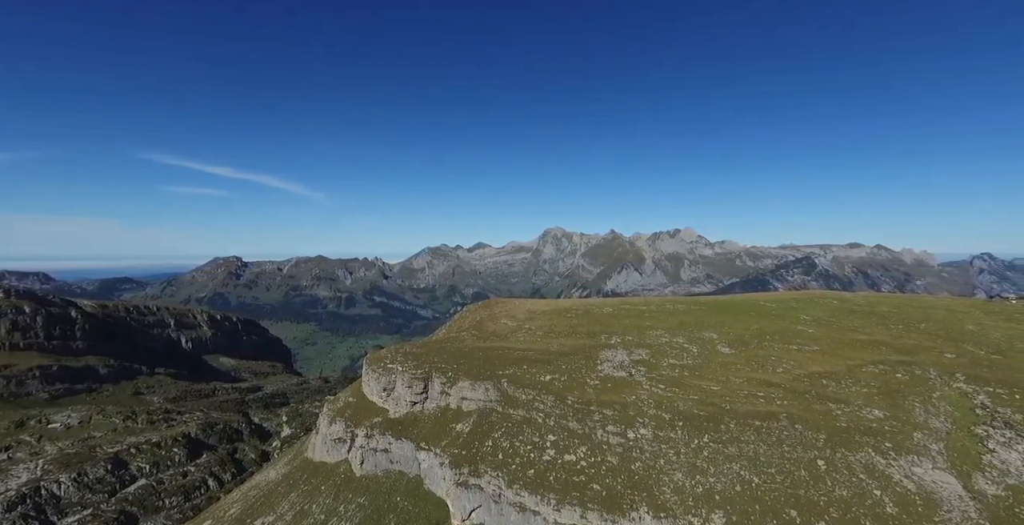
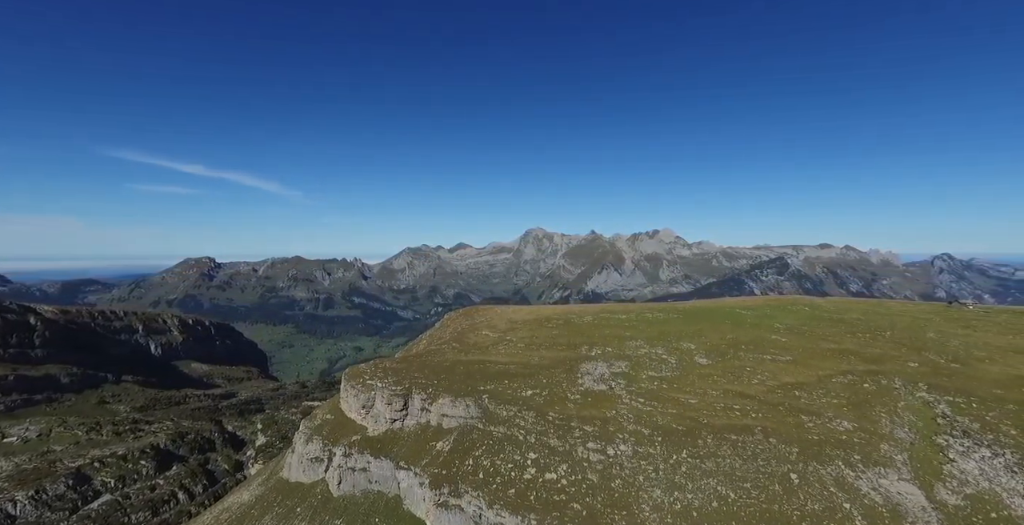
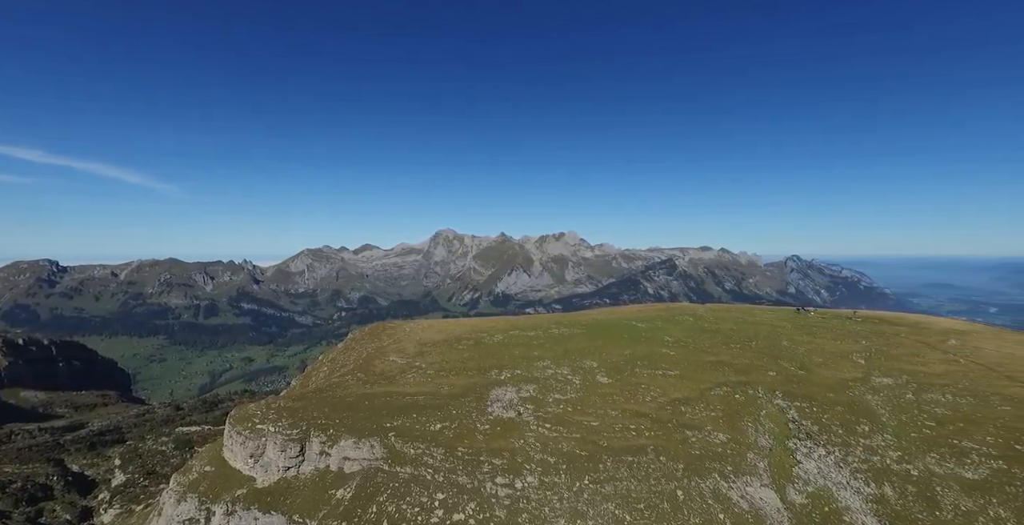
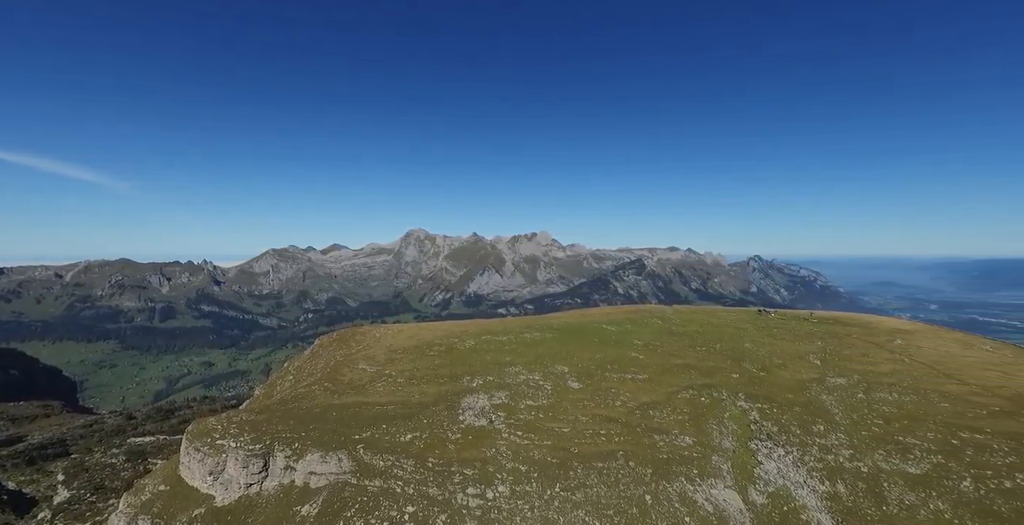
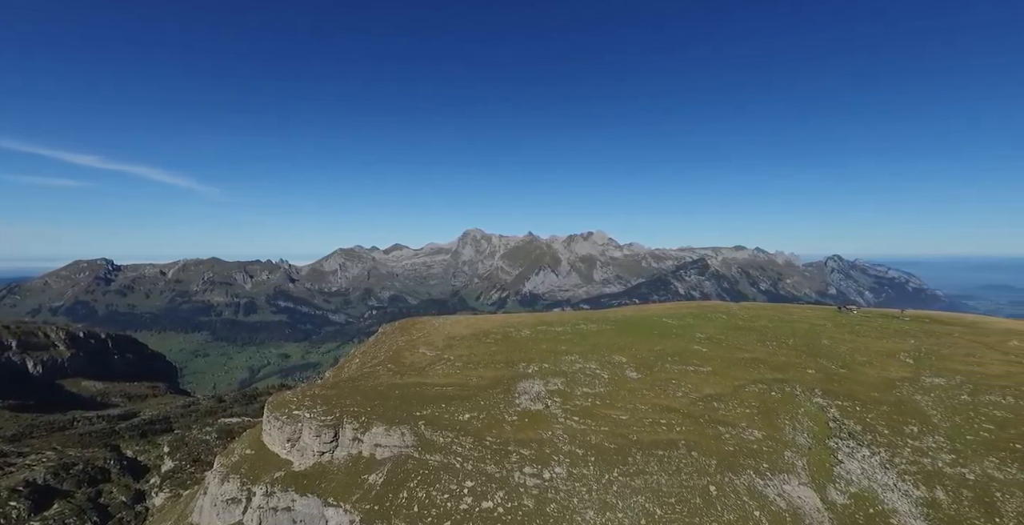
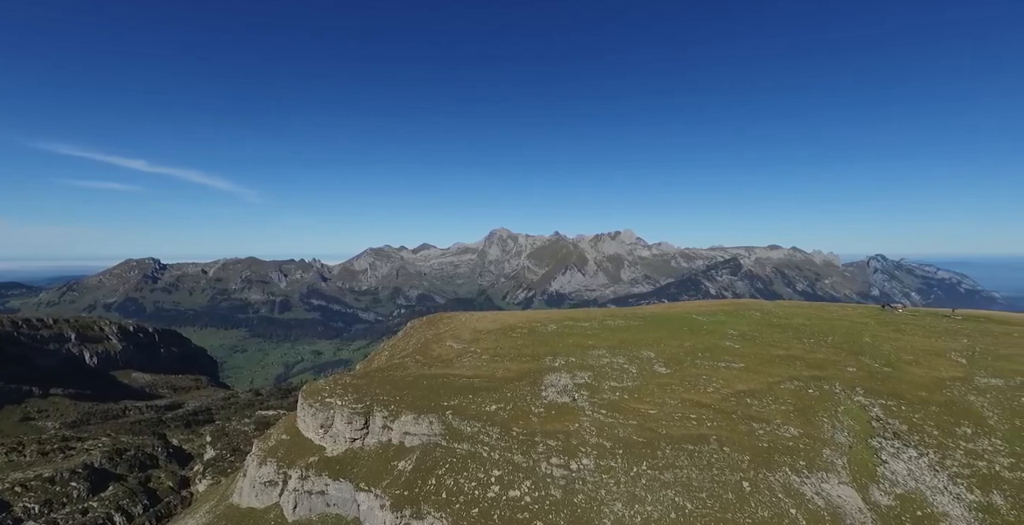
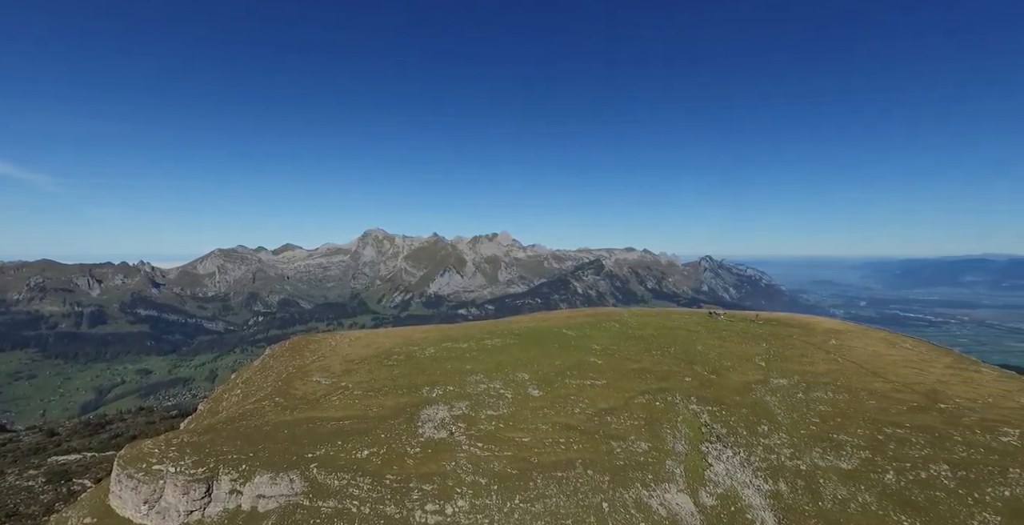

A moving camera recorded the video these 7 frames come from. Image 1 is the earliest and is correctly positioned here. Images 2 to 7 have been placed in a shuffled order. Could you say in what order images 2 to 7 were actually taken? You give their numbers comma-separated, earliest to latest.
2, 6, 5, 3, 4, 7
